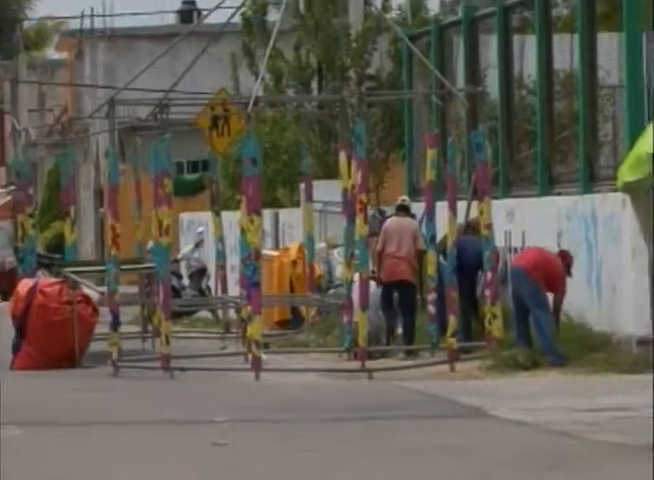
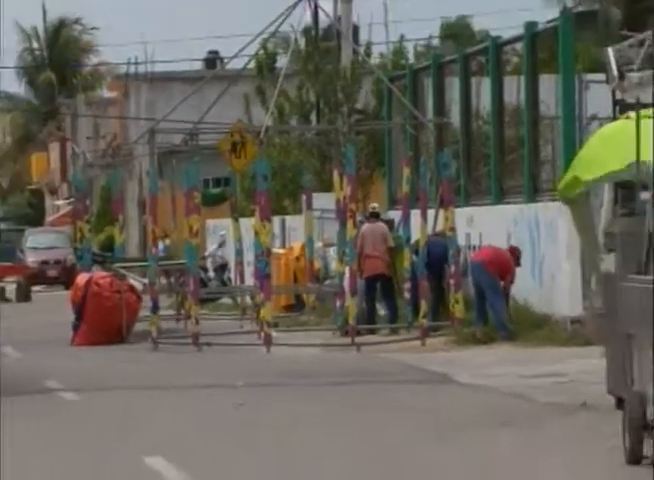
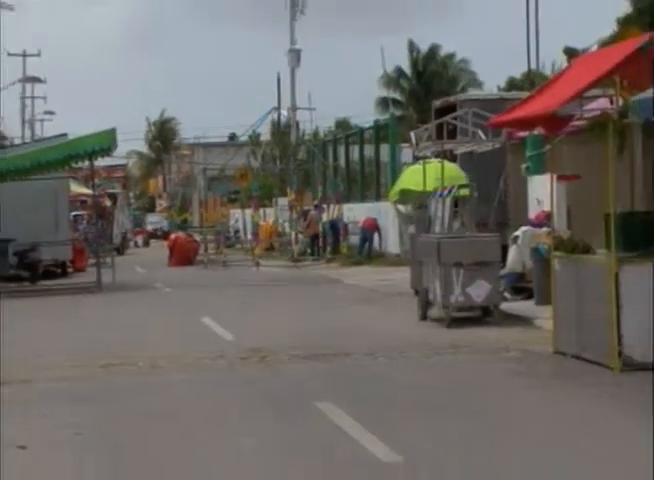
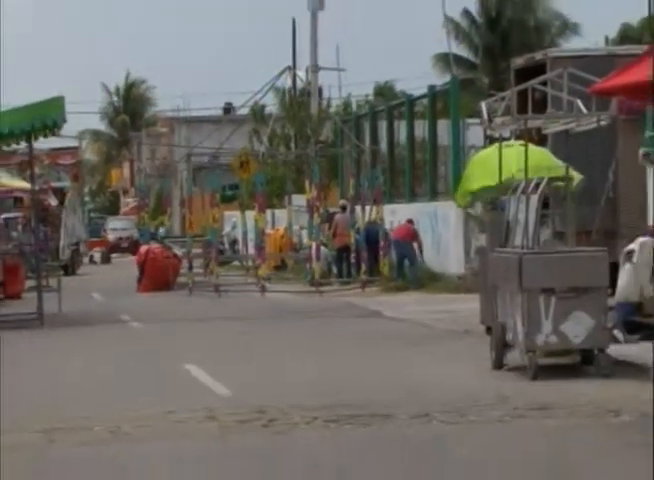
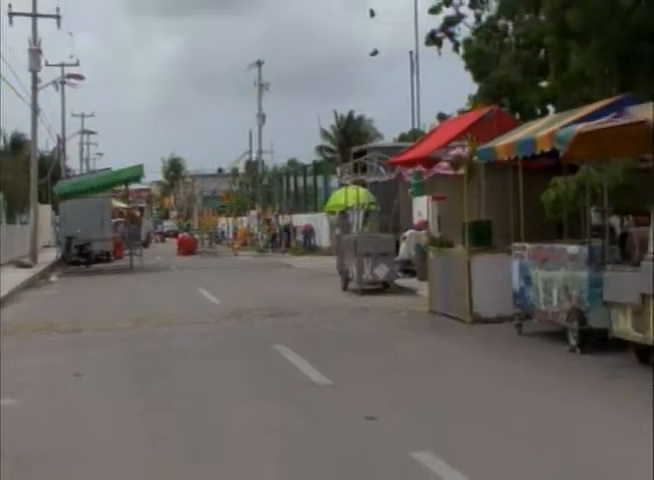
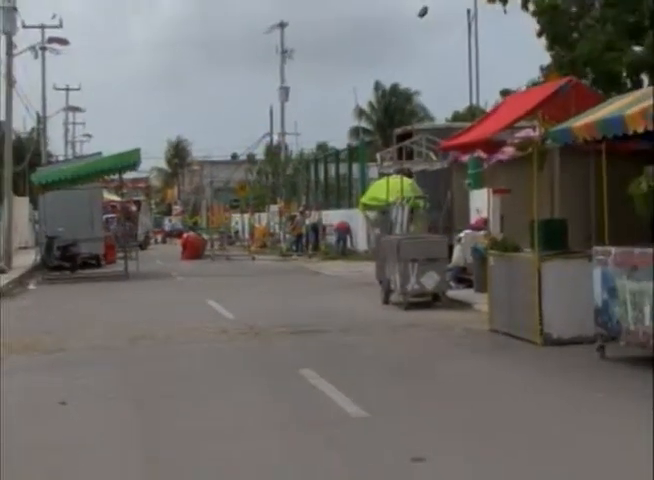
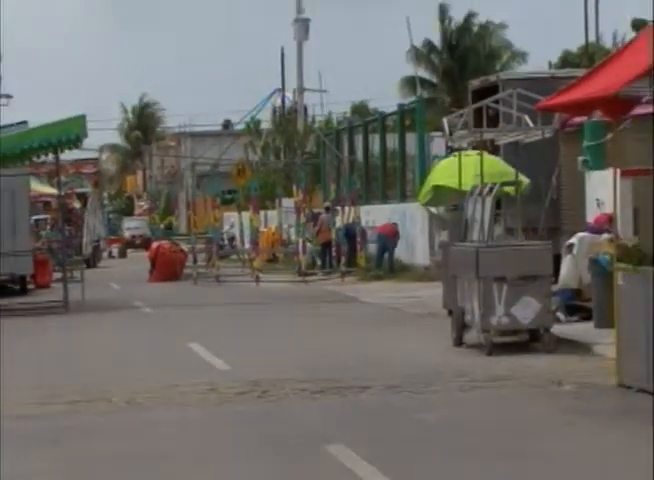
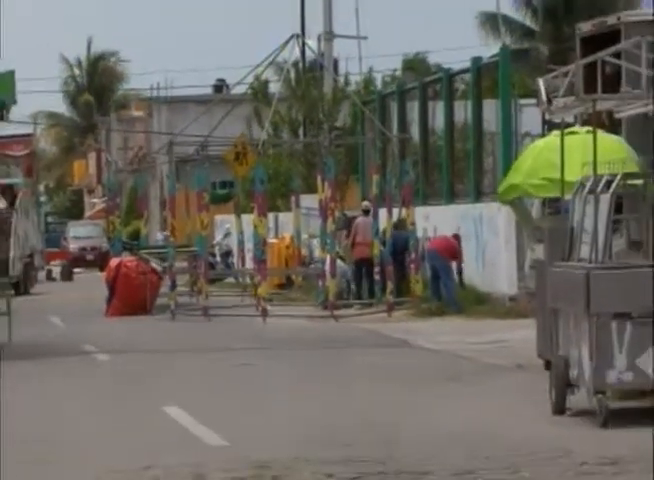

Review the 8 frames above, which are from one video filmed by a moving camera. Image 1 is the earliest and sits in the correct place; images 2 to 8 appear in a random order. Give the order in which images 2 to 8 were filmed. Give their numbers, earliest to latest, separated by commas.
2, 8, 4, 7, 3, 6, 5
